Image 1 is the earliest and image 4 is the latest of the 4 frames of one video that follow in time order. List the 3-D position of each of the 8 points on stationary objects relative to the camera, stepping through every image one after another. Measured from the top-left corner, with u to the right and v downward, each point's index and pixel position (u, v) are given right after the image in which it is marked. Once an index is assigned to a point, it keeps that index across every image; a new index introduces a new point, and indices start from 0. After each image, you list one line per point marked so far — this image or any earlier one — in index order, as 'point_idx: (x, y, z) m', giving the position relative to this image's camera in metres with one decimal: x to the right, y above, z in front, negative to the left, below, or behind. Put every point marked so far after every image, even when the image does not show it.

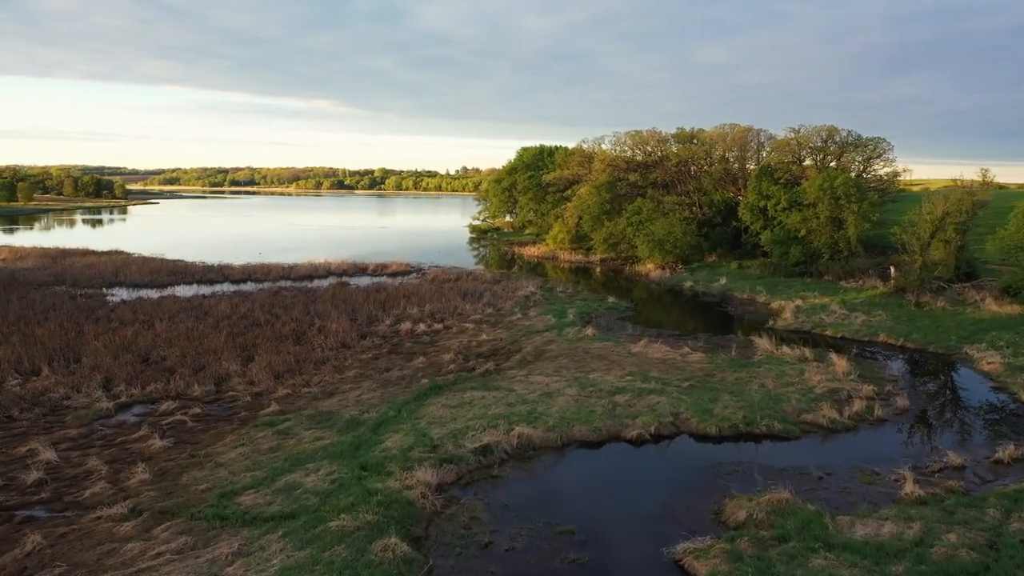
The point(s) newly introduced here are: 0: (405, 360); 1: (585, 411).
0: (-3.6, -2.5, +19.9) m
1: (+1.9, -3.3, +15.5) m
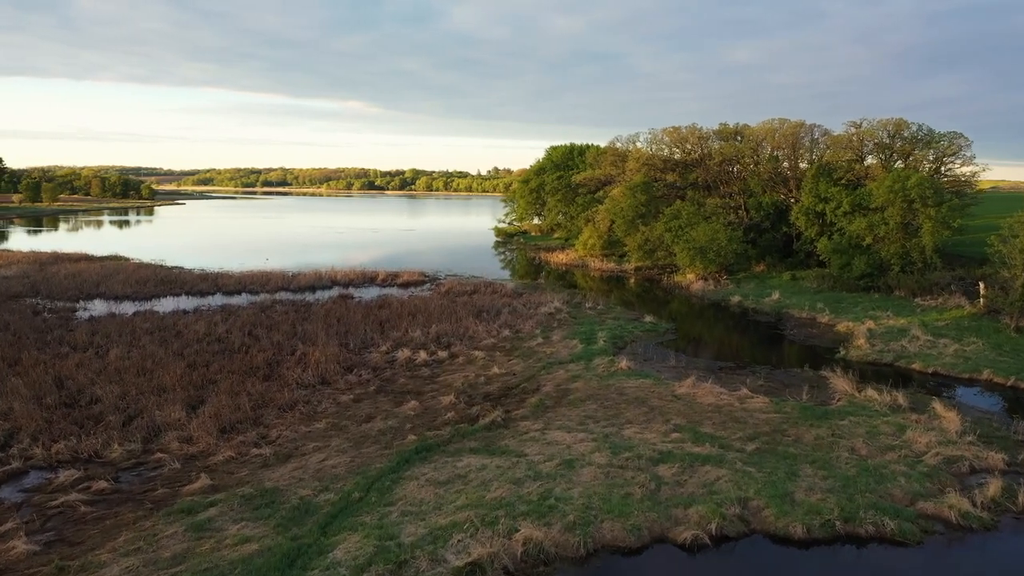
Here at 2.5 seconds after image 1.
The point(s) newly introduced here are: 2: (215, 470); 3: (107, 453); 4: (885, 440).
0: (-3.2, -3.2, +16.1) m
1: (+2.1, -4.0, +11.4) m
2: (-6.1, -3.7, +11.9) m
3: (-8.5, -3.5, +12.3) m
4: (+9.4, -3.8, +14.8) m
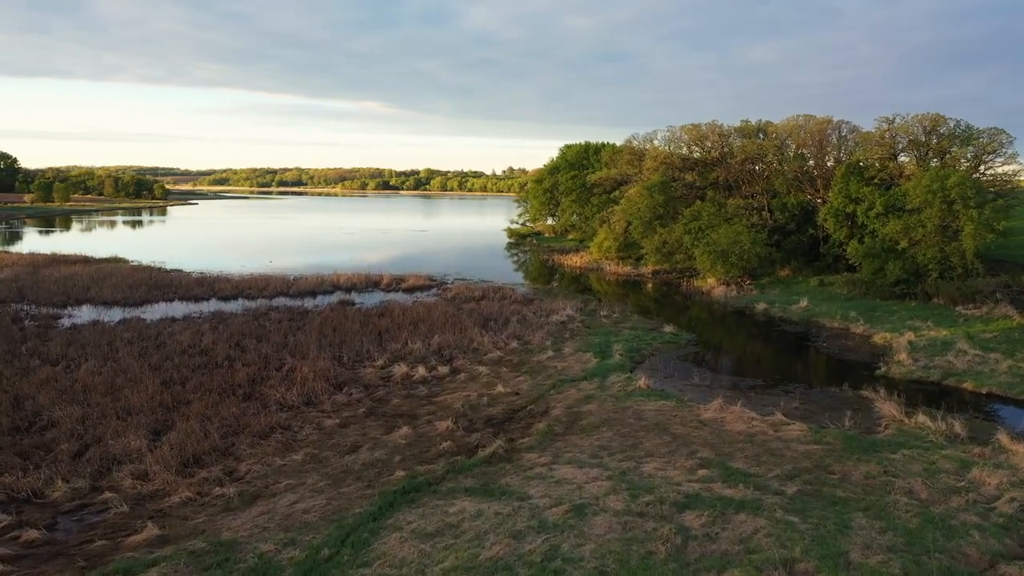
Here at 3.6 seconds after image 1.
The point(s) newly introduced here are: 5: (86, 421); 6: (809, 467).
0: (-3.1, -3.5, +14.4) m
1: (+2.1, -4.4, +9.6) m
2: (-6.1, -4.0, +10.3) m
3: (-8.5, -3.7, +10.8) m
4: (+9.5, -4.2, +12.8) m
5: (-9.9, -3.1, +13.5) m
6: (+6.7, -4.0, +13.2) m
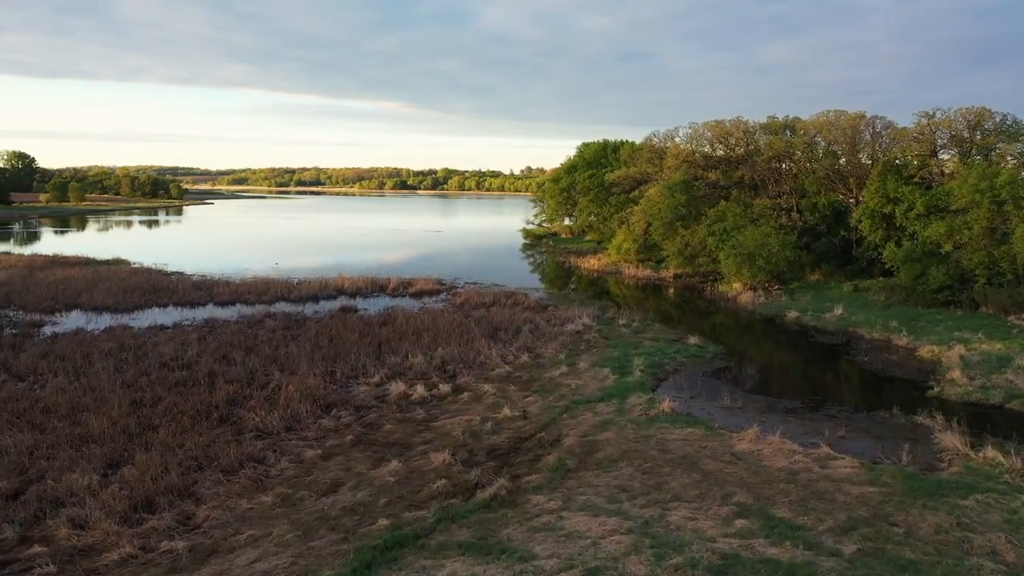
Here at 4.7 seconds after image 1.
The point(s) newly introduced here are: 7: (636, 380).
0: (-3.0, -3.8, +12.7) m
1: (+2.0, -4.7, +7.7) m
2: (-6.1, -4.3, +8.7) m
3: (-8.5, -4.0, +9.2) m
4: (+9.6, -4.5, +10.7) m
5: (-9.8, -3.3, +12.0) m
6: (+6.8, -4.3, +11.2) m
7: (+3.9, -2.9, +18.5) m
